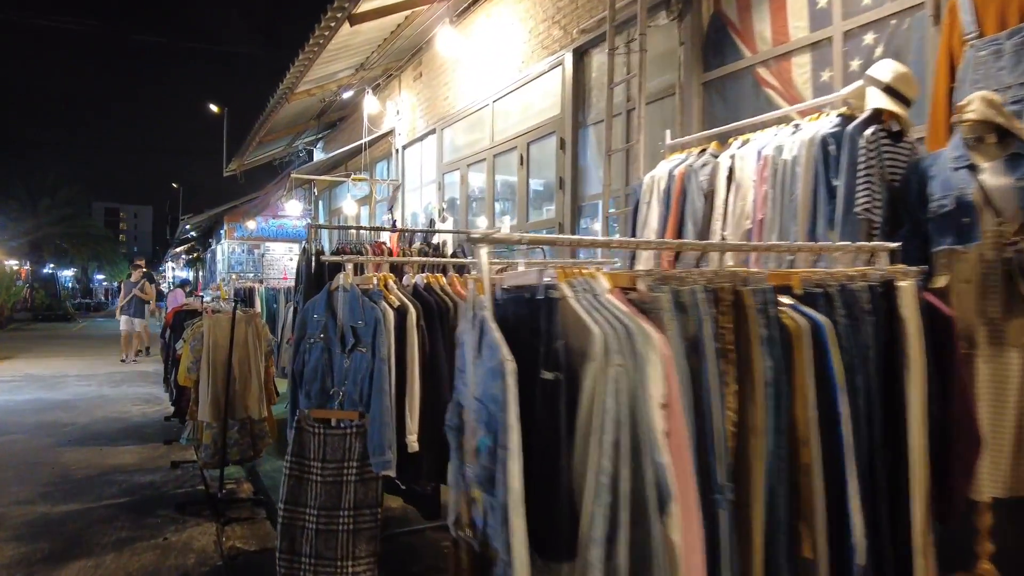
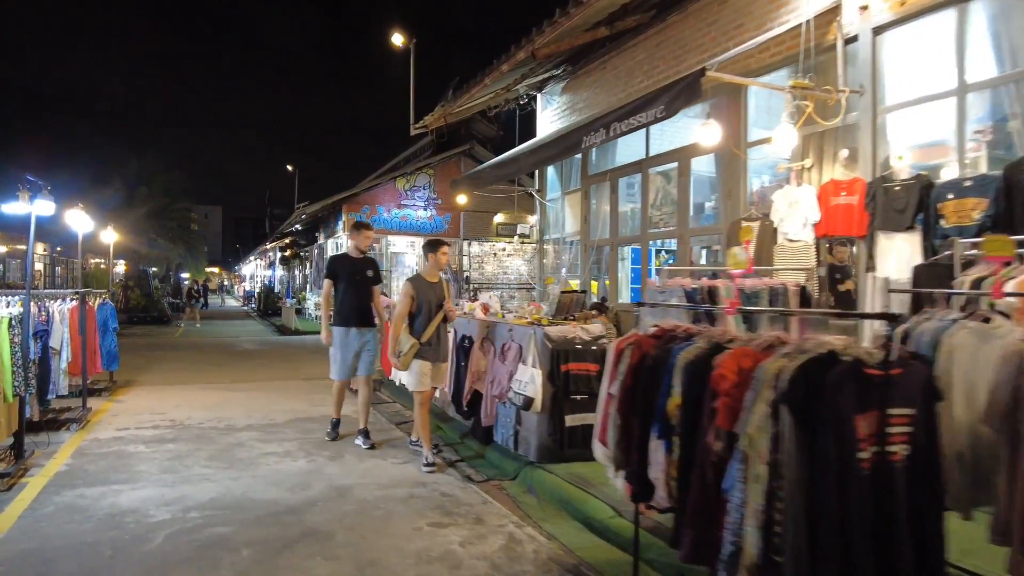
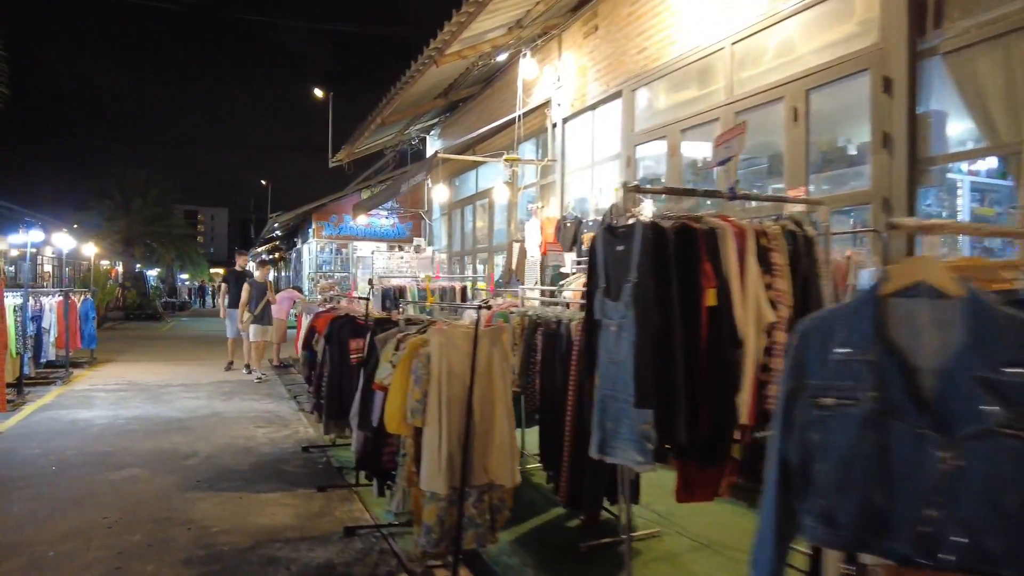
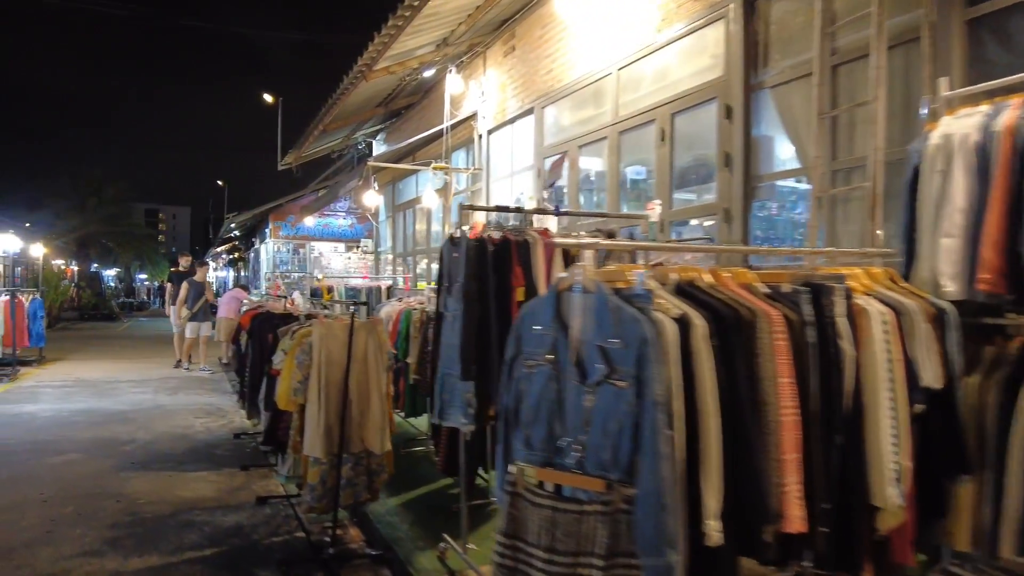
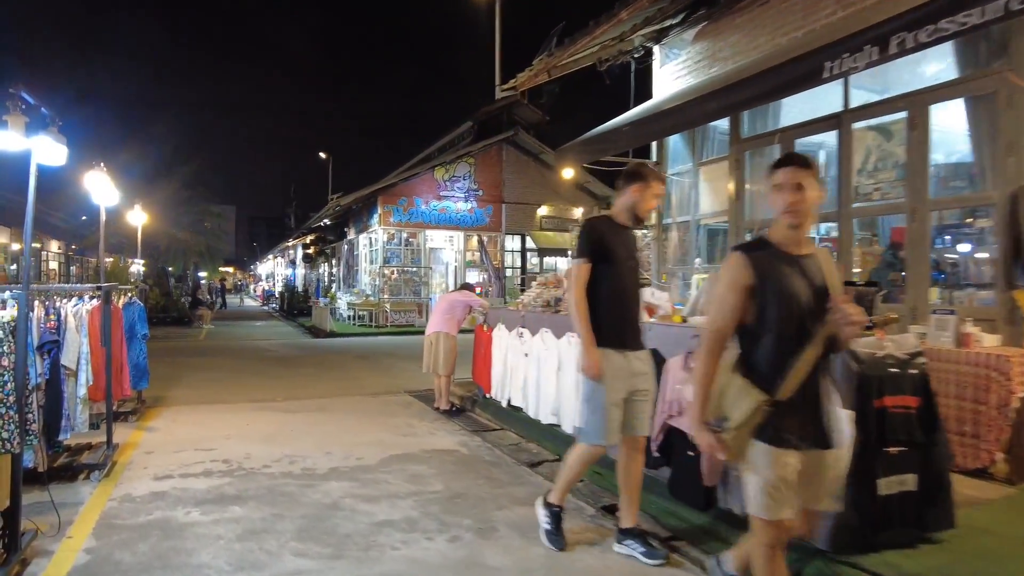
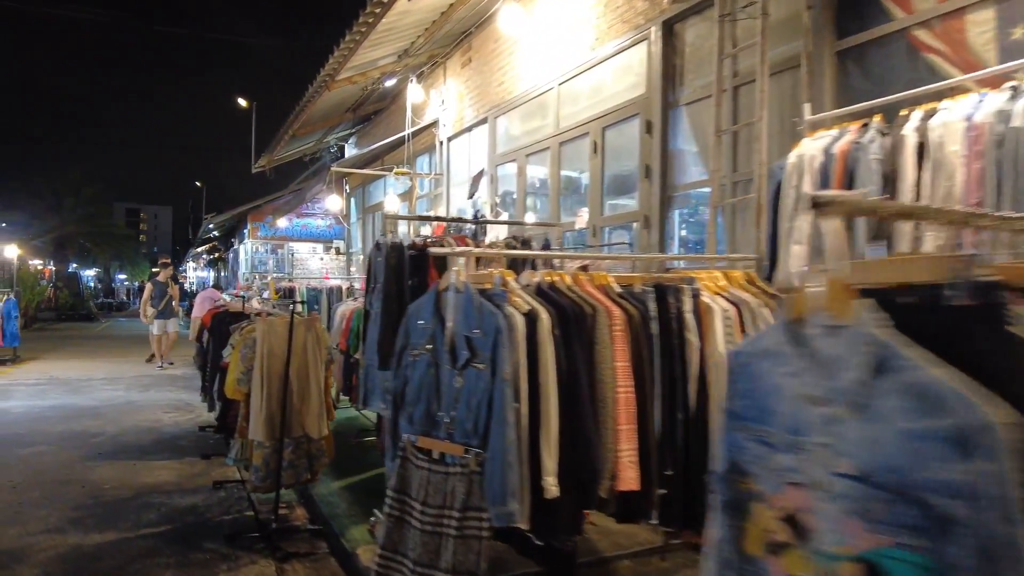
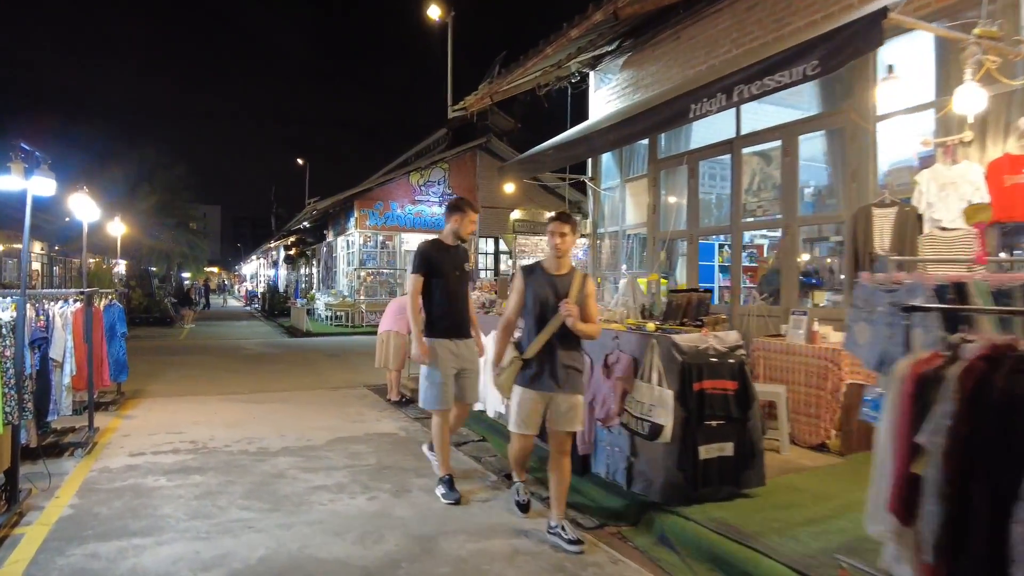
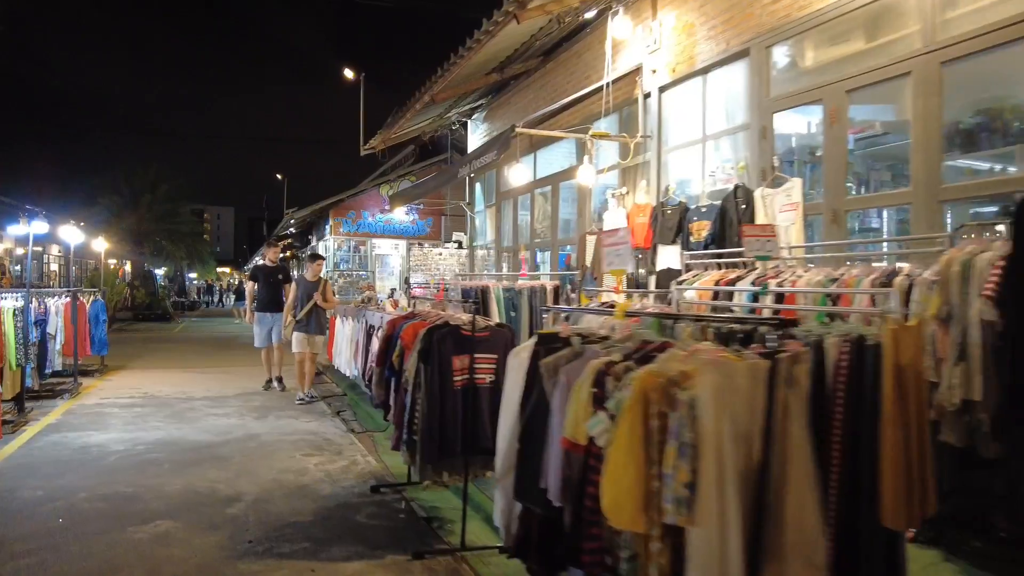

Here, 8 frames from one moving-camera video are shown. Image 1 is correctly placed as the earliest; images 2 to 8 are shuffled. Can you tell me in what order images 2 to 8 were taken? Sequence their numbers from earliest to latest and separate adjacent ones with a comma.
6, 4, 3, 8, 2, 7, 5
